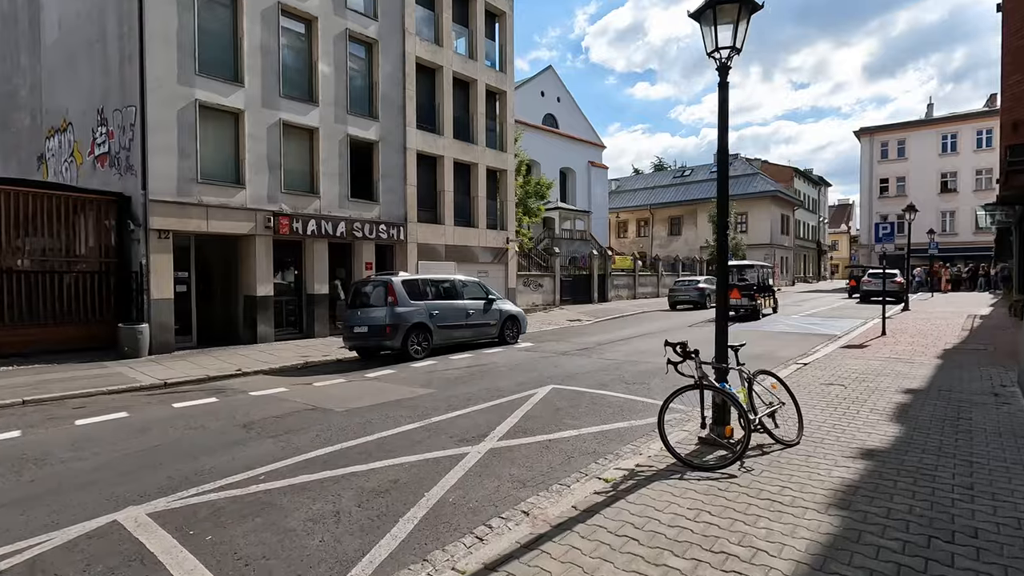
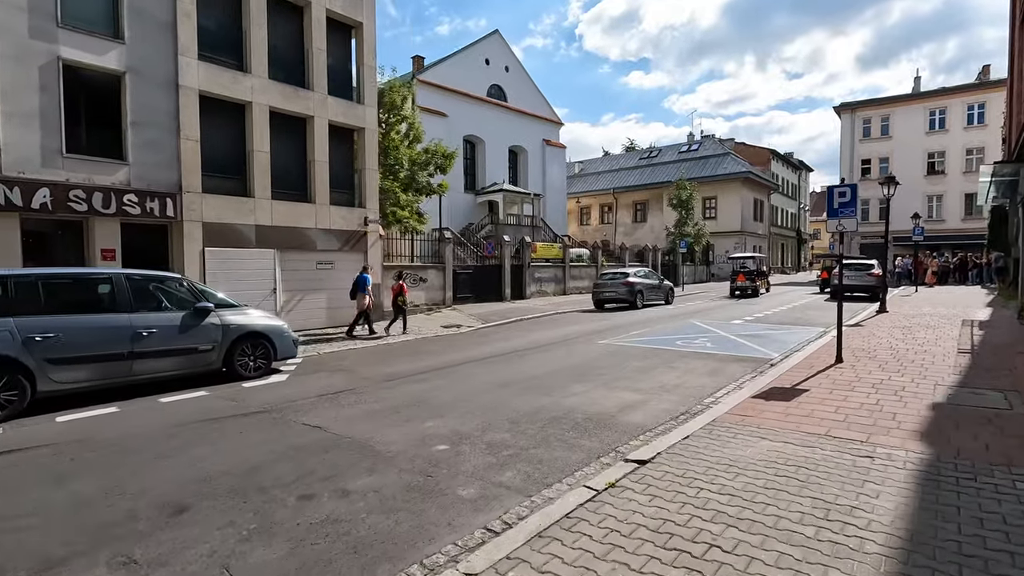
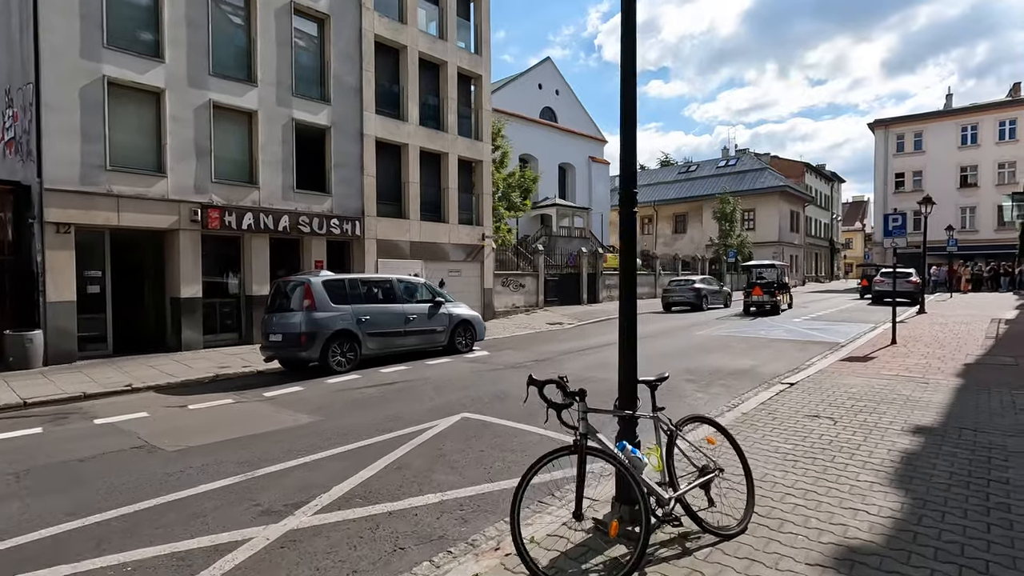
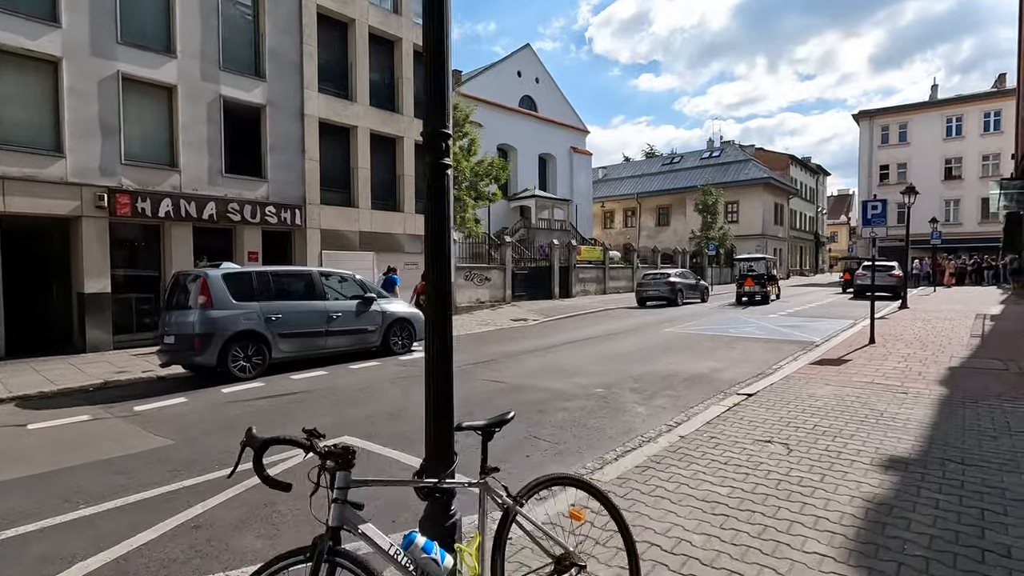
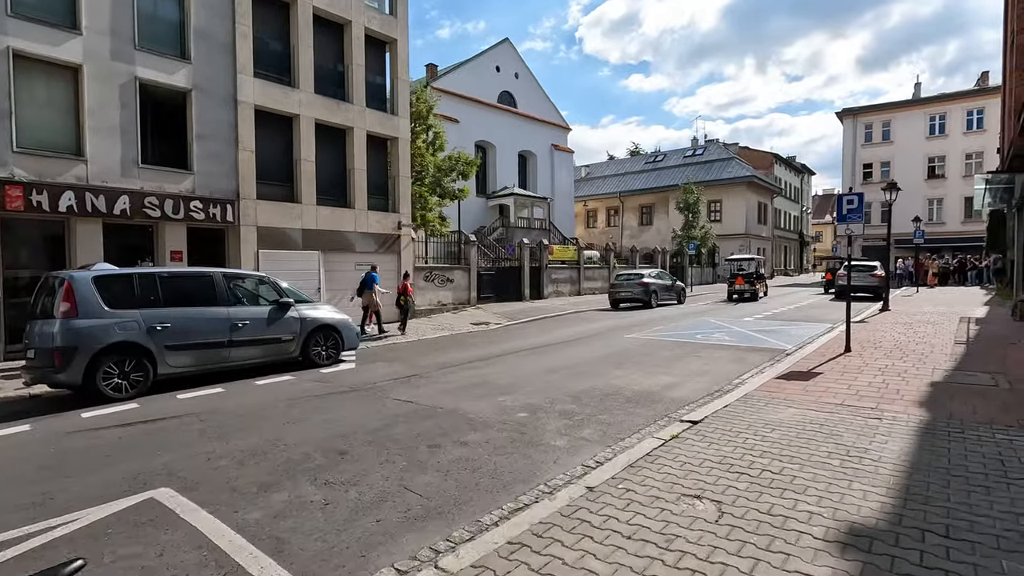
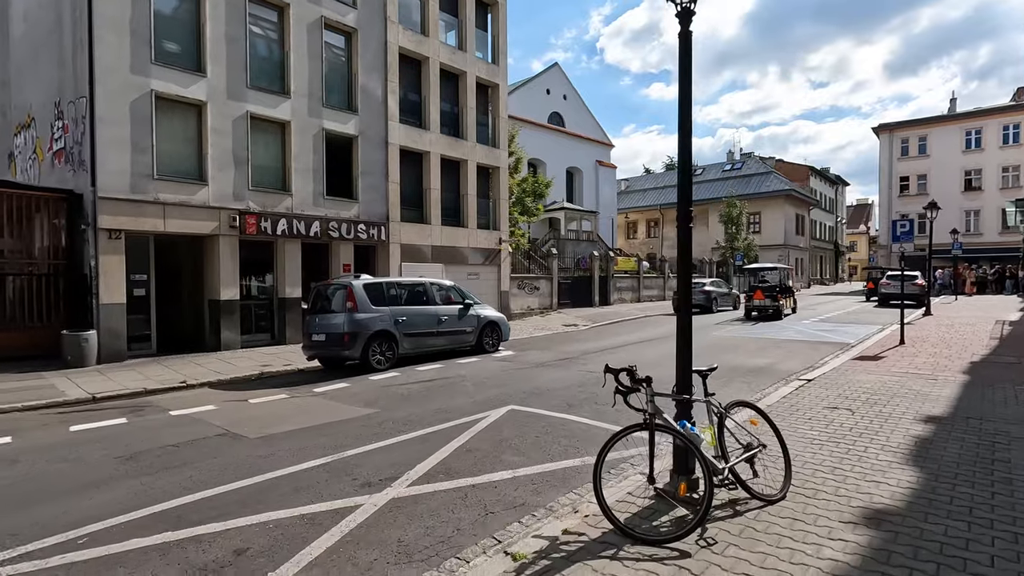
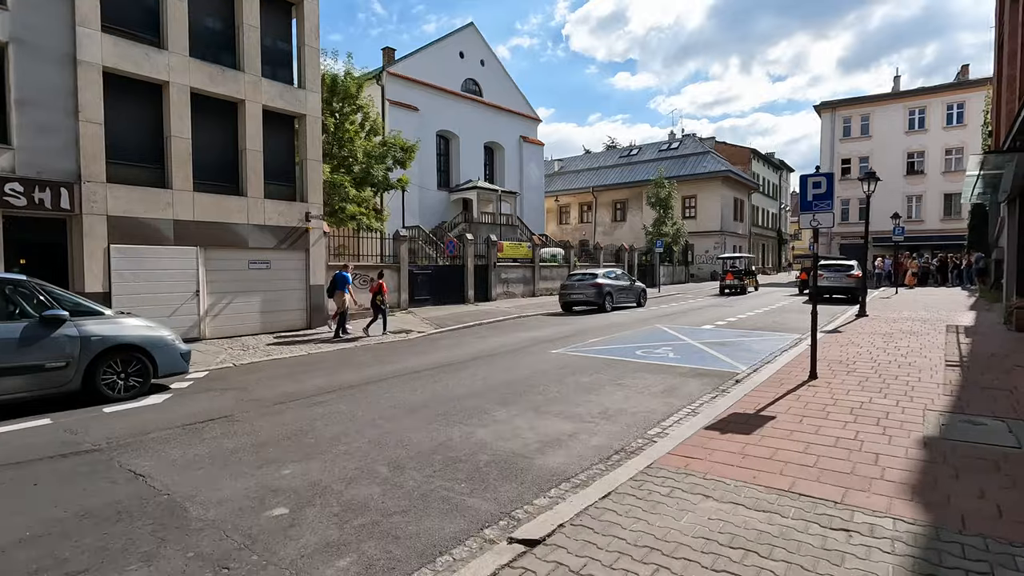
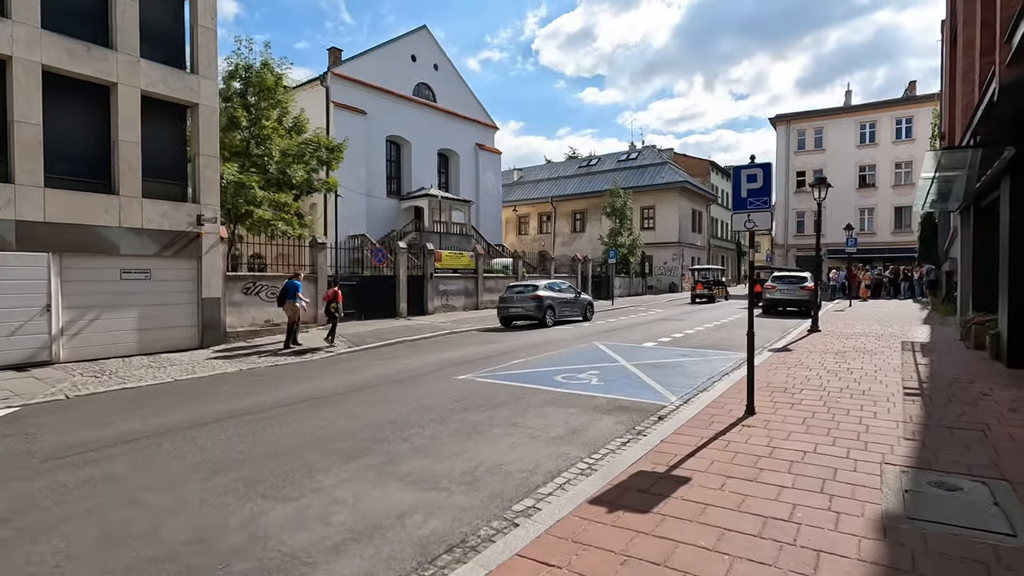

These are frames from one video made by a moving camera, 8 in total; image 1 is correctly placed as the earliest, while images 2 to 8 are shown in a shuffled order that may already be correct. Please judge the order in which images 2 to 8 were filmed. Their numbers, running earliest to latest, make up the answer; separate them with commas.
6, 3, 4, 5, 2, 7, 8
